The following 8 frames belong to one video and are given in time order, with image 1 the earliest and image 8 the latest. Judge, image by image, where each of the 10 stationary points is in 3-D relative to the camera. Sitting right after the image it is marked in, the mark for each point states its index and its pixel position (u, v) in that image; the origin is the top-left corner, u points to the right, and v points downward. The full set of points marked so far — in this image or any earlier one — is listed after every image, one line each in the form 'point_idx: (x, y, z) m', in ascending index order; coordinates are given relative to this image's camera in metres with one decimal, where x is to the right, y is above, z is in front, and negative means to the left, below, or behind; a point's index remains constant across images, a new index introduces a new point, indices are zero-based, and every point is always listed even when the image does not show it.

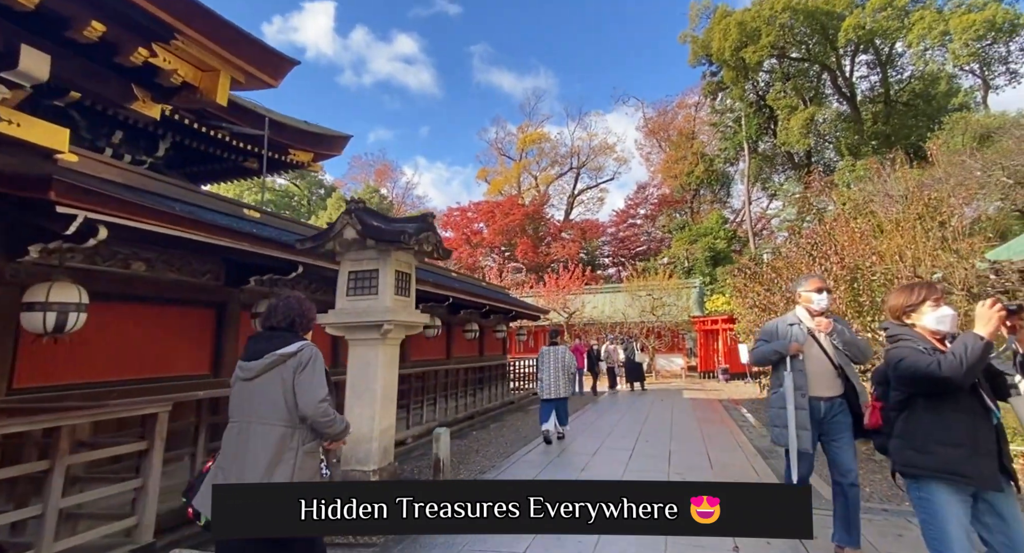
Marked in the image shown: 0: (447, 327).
0: (-1.2, -0.9, +9.6) m
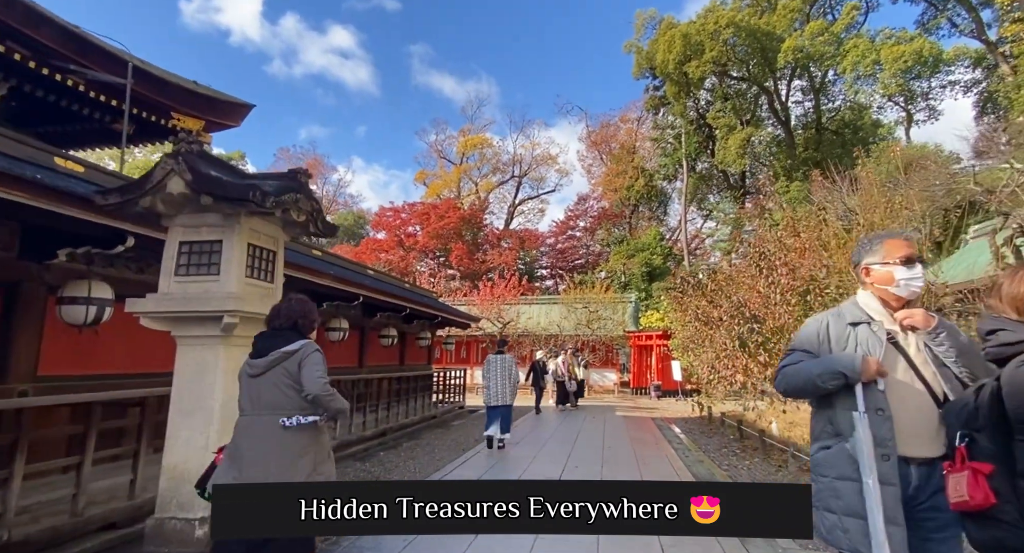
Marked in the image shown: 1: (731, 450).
0: (-2.5, -0.9, +8.4) m
1: (+3.1, -2.5, +7.0) m
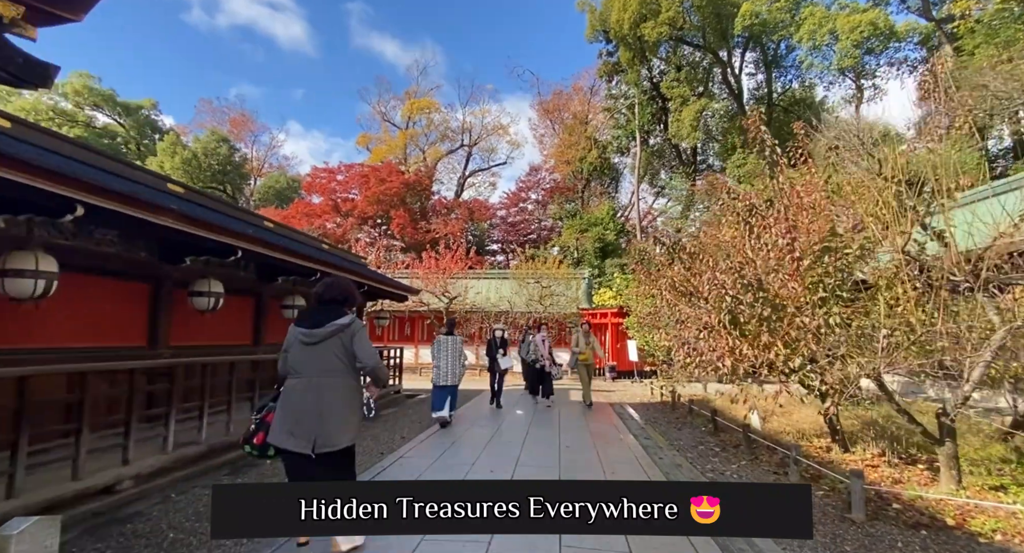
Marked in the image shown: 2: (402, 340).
0: (-3.3, -0.3, +6.6) m
1: (+2.3, -2.0, +5.9) m
2: (-4.4, -2.5, +20.0) m
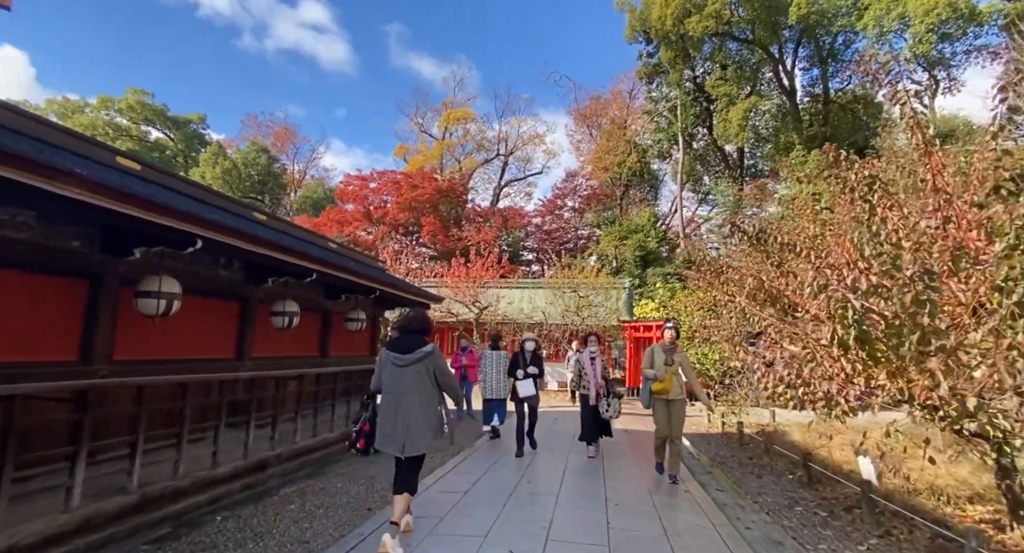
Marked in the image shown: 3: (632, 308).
0: (-3.0, -0.3, +5.5) m
1: (+2.6, -2.0, +4.4) m
2: (-3.1, -2.8, +19.0) m
3: (+4.2, -1.1, +17.4) m
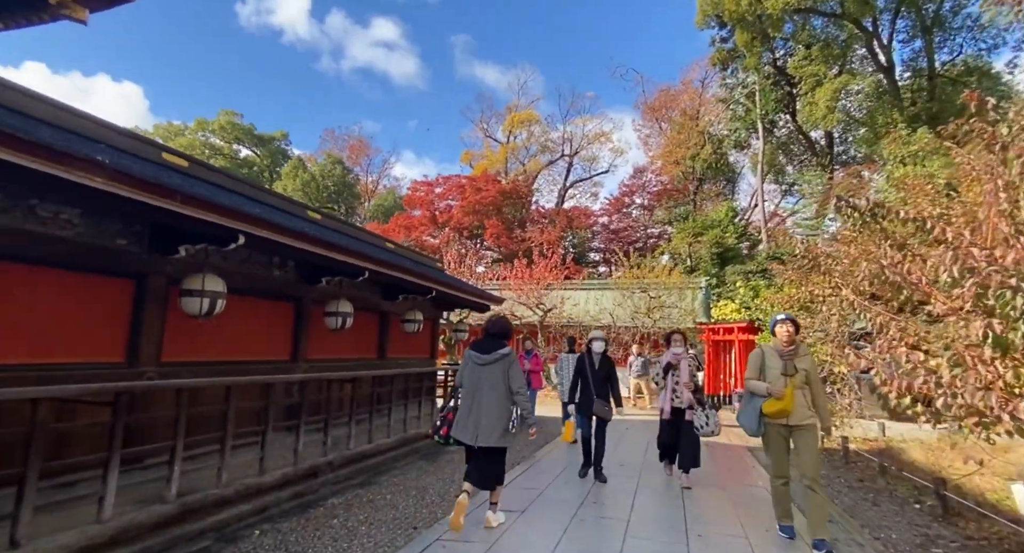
0: (-2.3, -0.3, +5.4) m
1: (+3.1, -1.9, +3.5) m
2: (-0.6, -2.9, +18.7) m
3: (+6.3, -1.0, +16.2) m
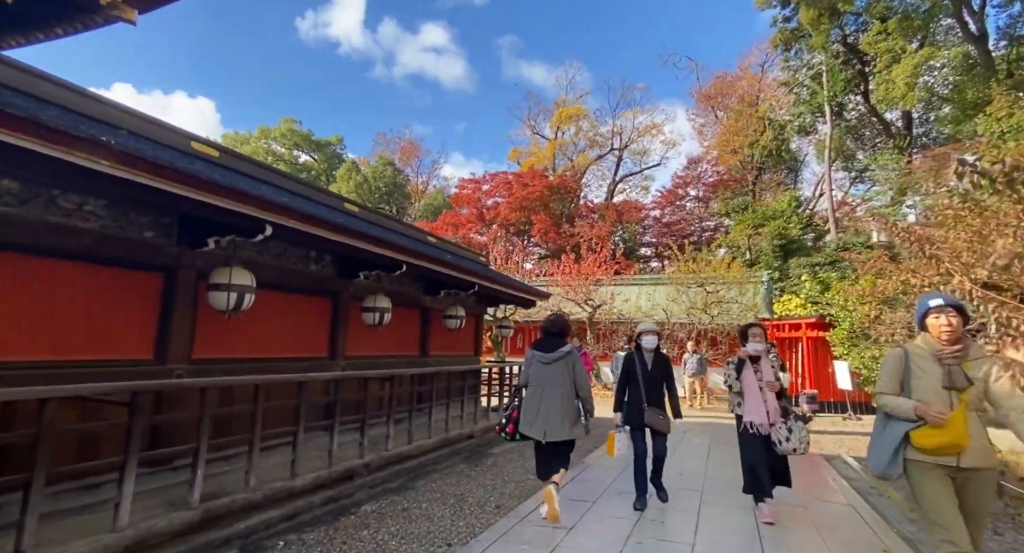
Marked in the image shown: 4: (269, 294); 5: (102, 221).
0: (-1.8, -0.2, +5.2) m
1: (+3.3, -1.8, +2.8) m
2: (+1.2, -2.8, +18.3) m
3: (+7.8, -0.8, +15.1) m
4: (-2.2, -0.2, +4.5) m
5: (-2.6, +0.4, +3.2) m
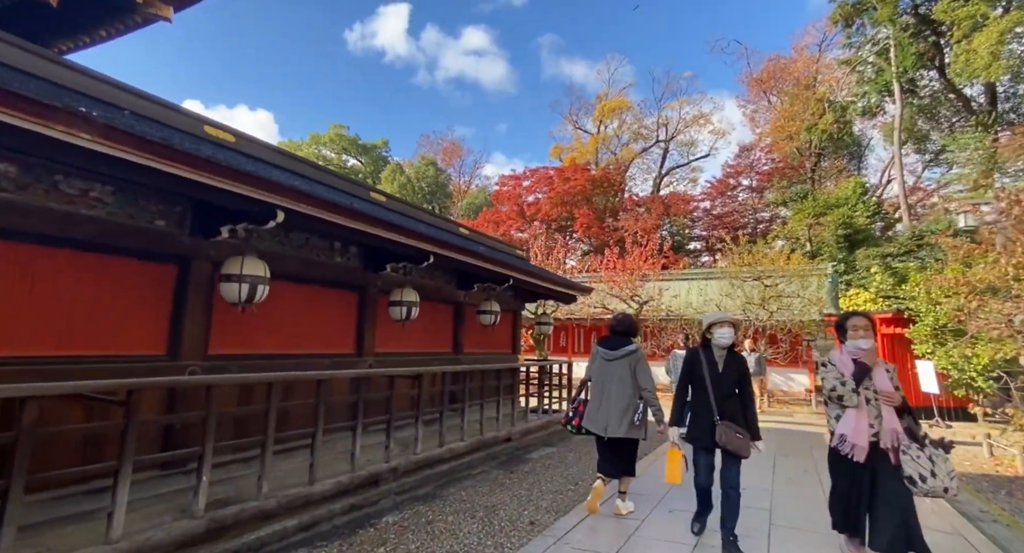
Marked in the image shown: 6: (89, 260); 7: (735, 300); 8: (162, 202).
0: (-1.5, -0.1, +5.0) m
1: (+3.5, -1.7, +2.1) m
2: (+2.7, -2.6, +17.7) m
3: (+9.0, -0.6, +14.0) m
4: (-1.9, -0.1, +4.2) m
5: (-2.4, +0.4, +3.0) m
6: (-2.5, +0.1, +3.0) m
7: (+6.5, -0.7, +14.8) m
8: (-2.3, +0.5, +3.2) m
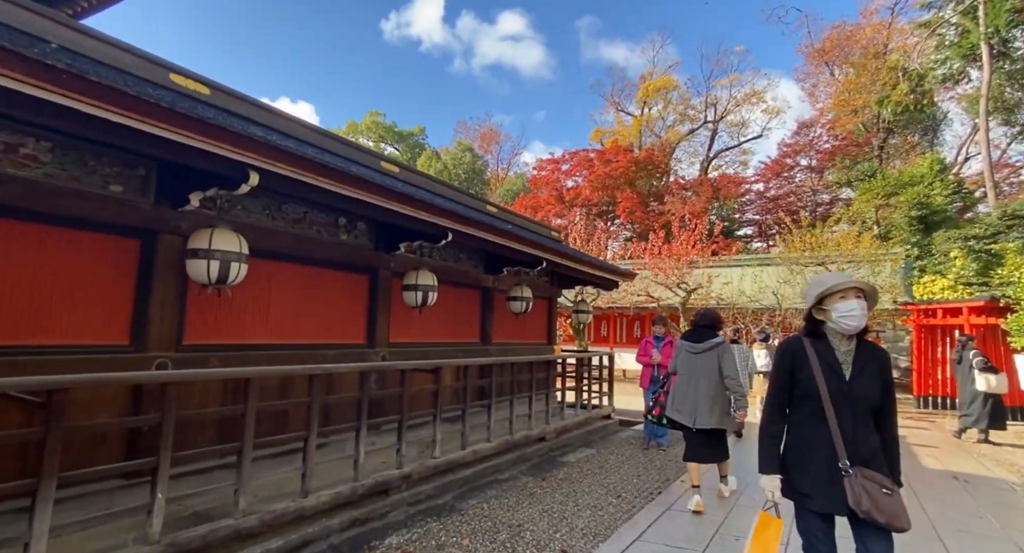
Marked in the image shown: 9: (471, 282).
0: (-1.2, 0.0, +4.4) m
1: (+3.5, -1.6, +1.2) m
2: (+4.0, -2.2, +16.8) m
3: (+10.0, -0.2, +12.6) m
4: (-1.7, +0.1, +3.7) m
5: (-2.3, +0.5, +2.5) m
6: (-2.4, +0.2, +2.5) m
7: (+7.6, -0.3, +13.5) m
8: (-2.2, +0.6, +2.8) m
9: (-0.4, -0.1, +5.5) m
